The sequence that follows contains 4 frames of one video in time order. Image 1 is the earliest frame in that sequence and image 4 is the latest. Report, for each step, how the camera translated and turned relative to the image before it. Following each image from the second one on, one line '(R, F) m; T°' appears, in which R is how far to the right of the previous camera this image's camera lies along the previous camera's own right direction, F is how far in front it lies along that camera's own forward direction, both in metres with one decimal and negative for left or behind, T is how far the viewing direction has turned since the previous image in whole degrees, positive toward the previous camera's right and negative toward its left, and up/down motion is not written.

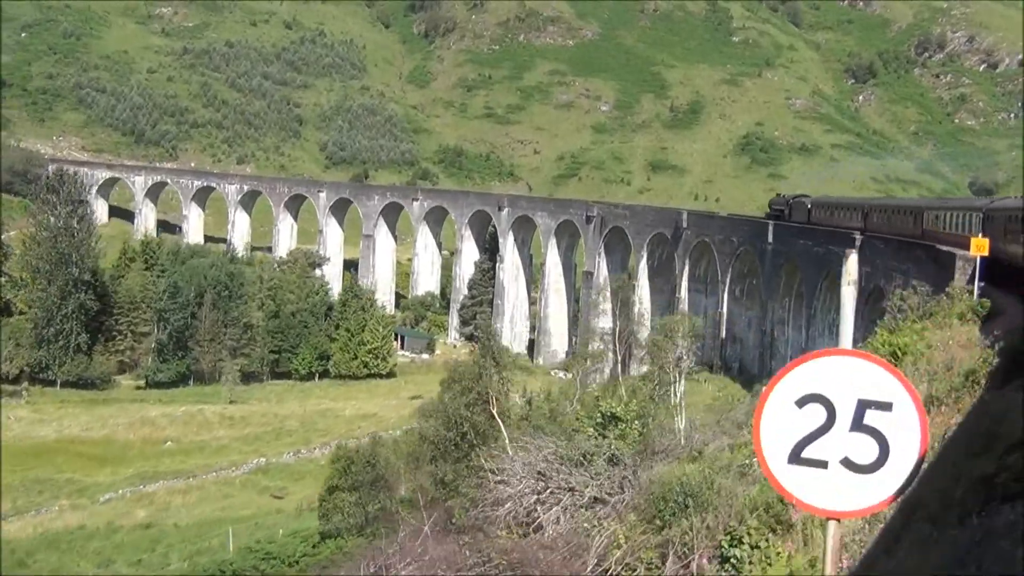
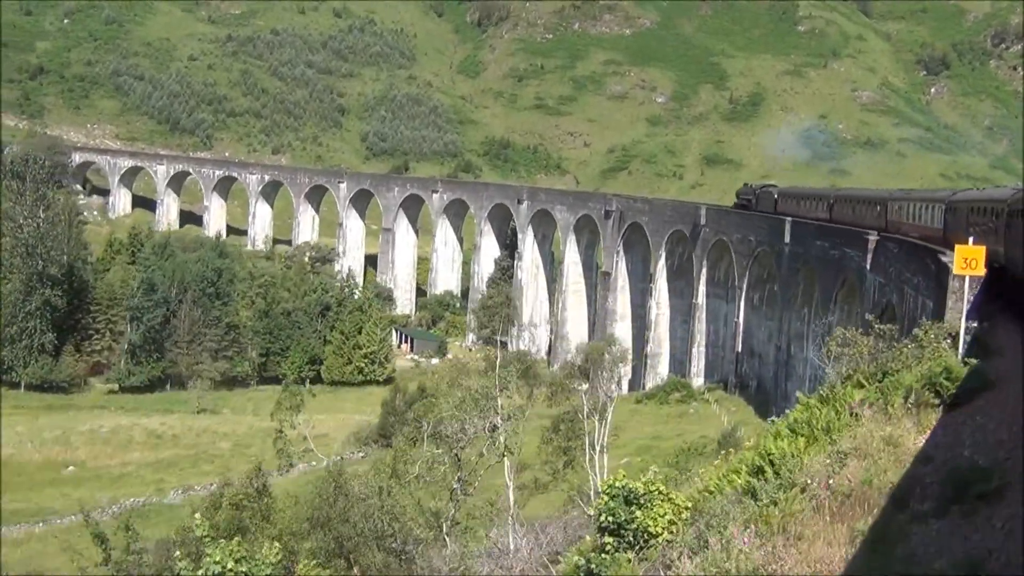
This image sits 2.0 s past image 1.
(+1.7, +3.5) m; -3°
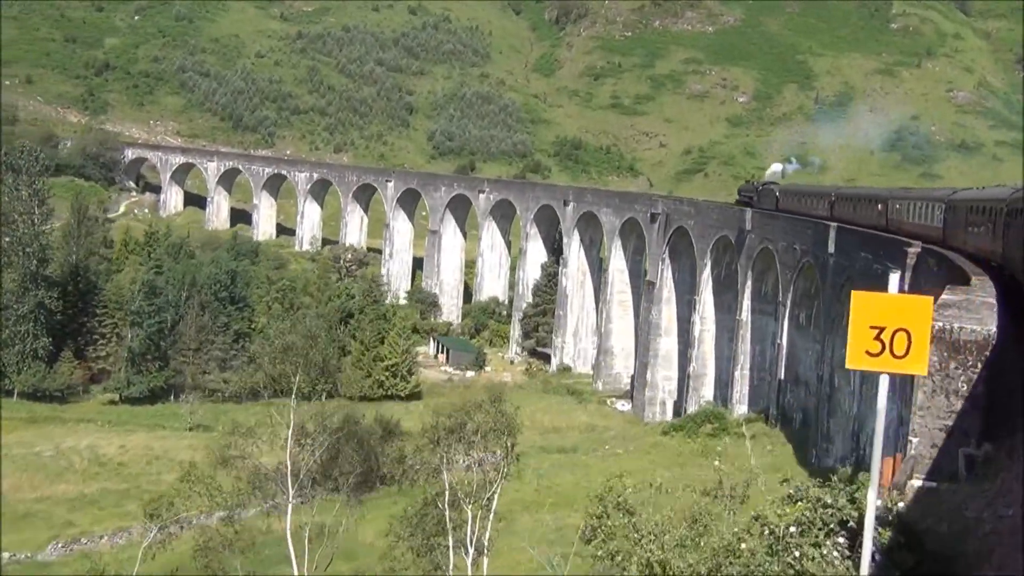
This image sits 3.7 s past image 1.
(+1.4, +3.1) m; -4°
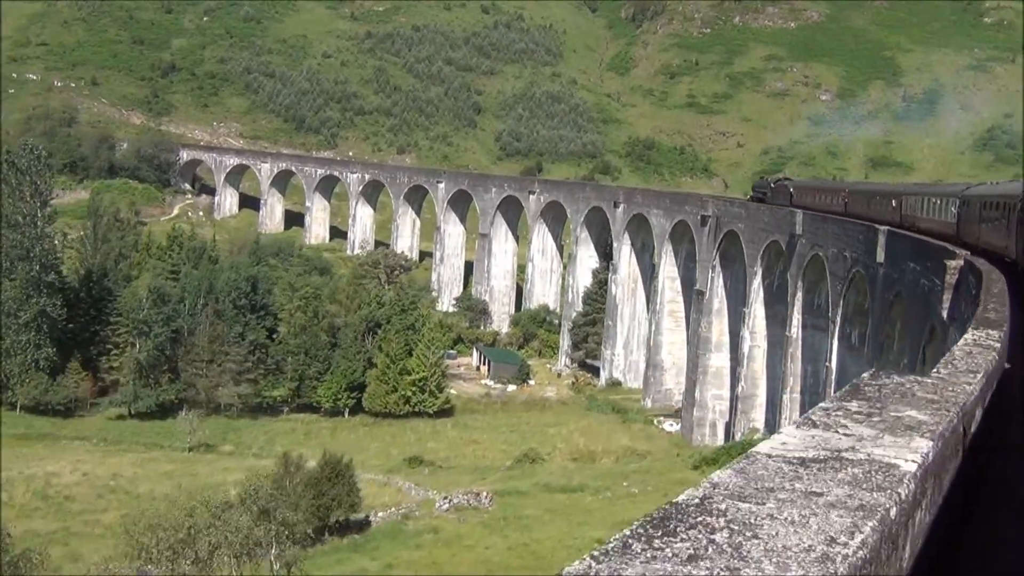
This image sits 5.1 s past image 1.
(+1.2, +2.6) m; -4°
